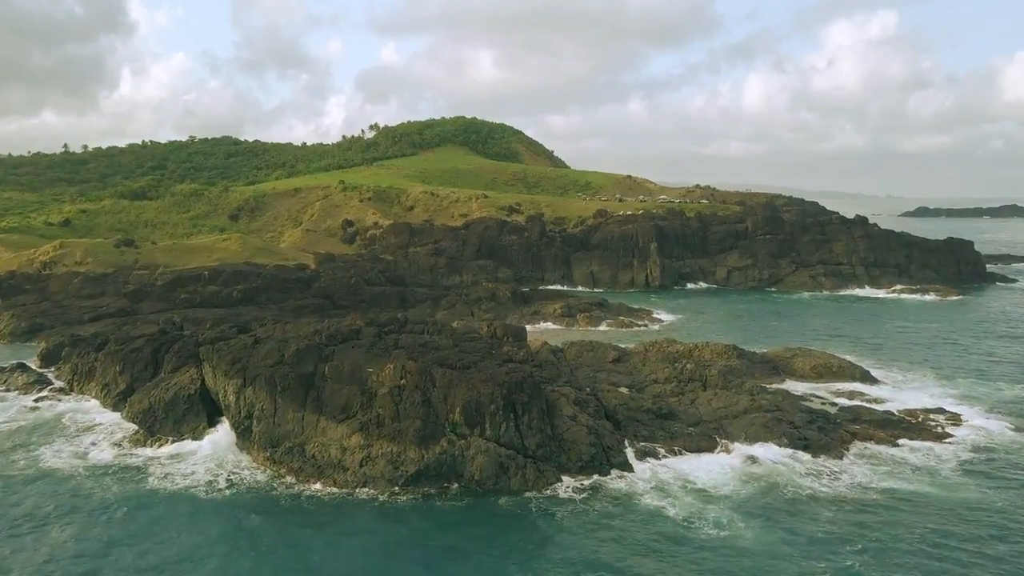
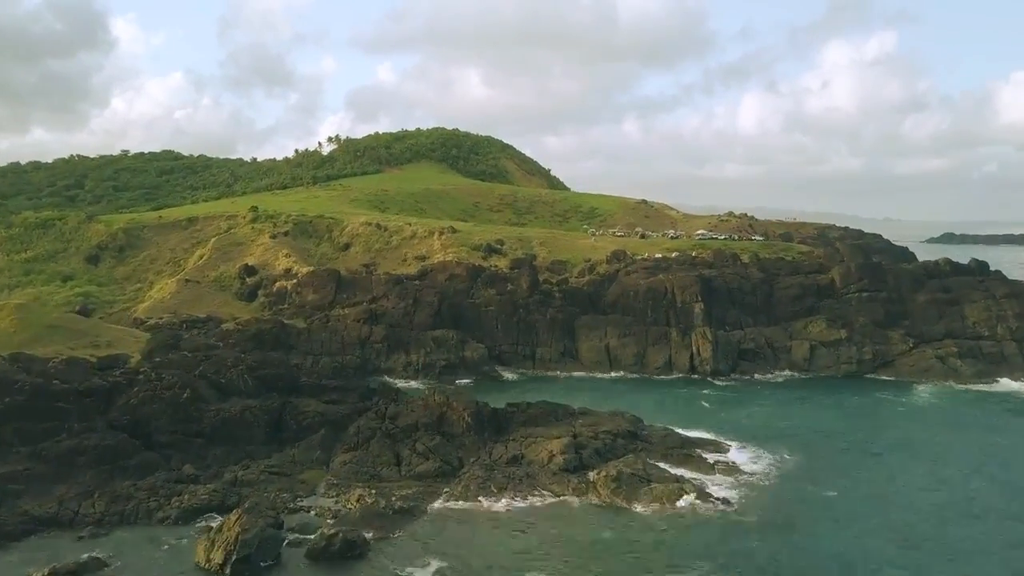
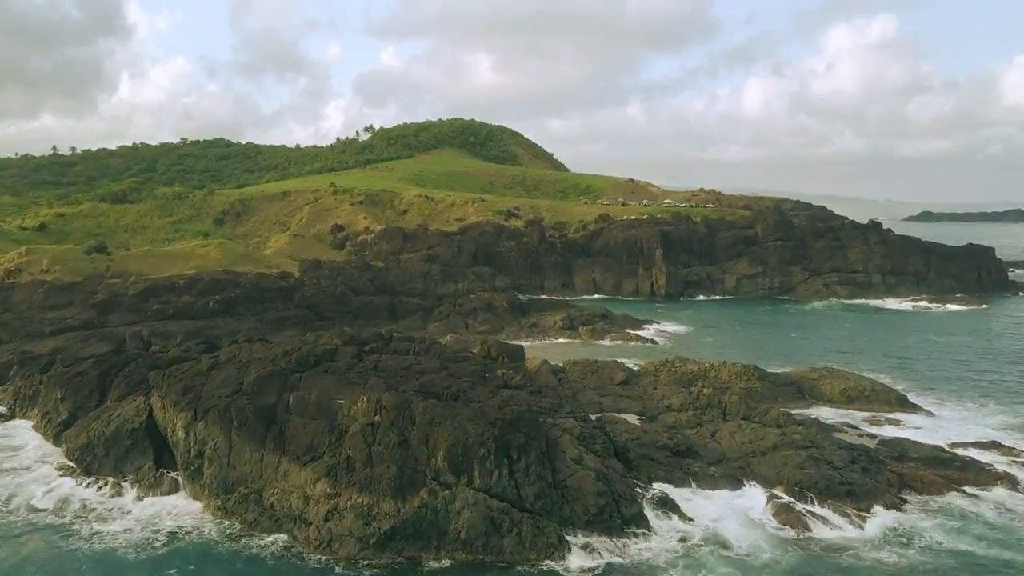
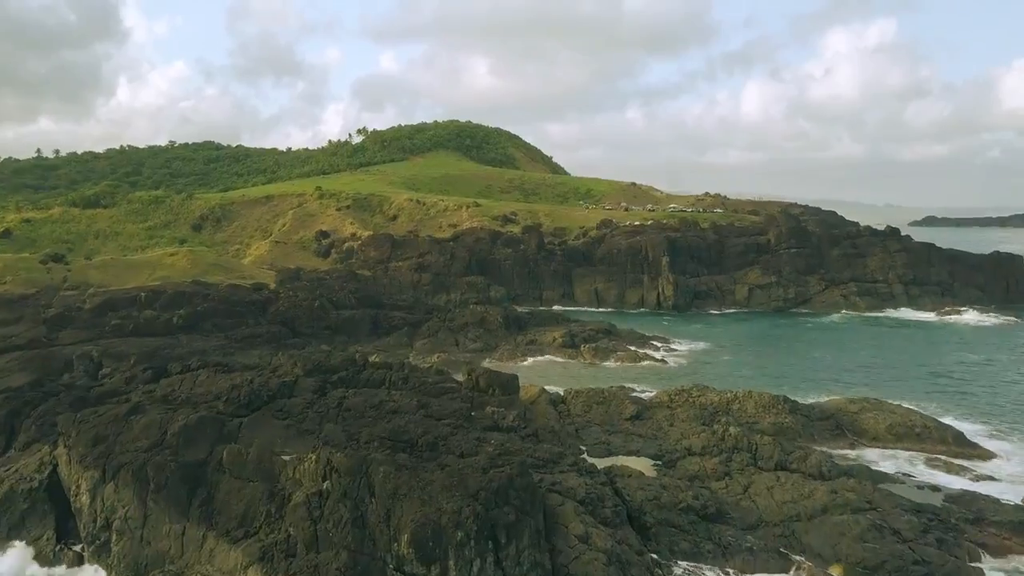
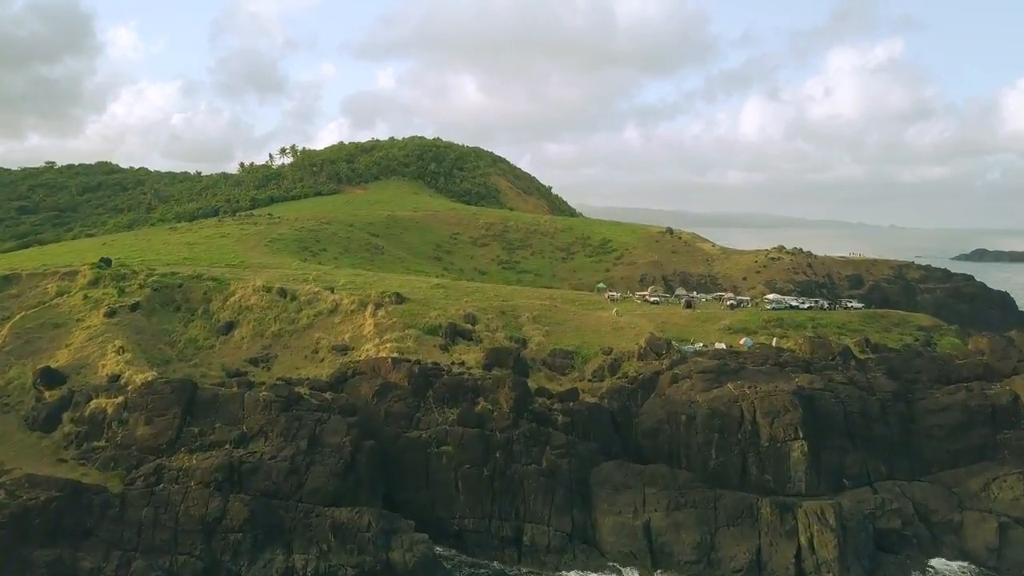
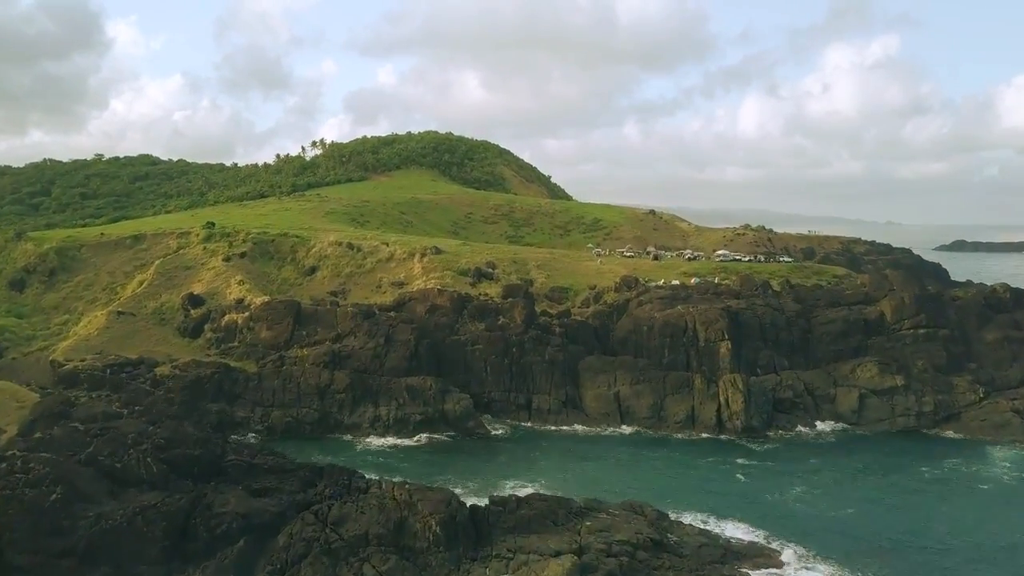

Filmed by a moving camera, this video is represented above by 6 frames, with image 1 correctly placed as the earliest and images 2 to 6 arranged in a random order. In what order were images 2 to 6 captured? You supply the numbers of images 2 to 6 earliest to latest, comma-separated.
3, 4, 2, 6, 5
